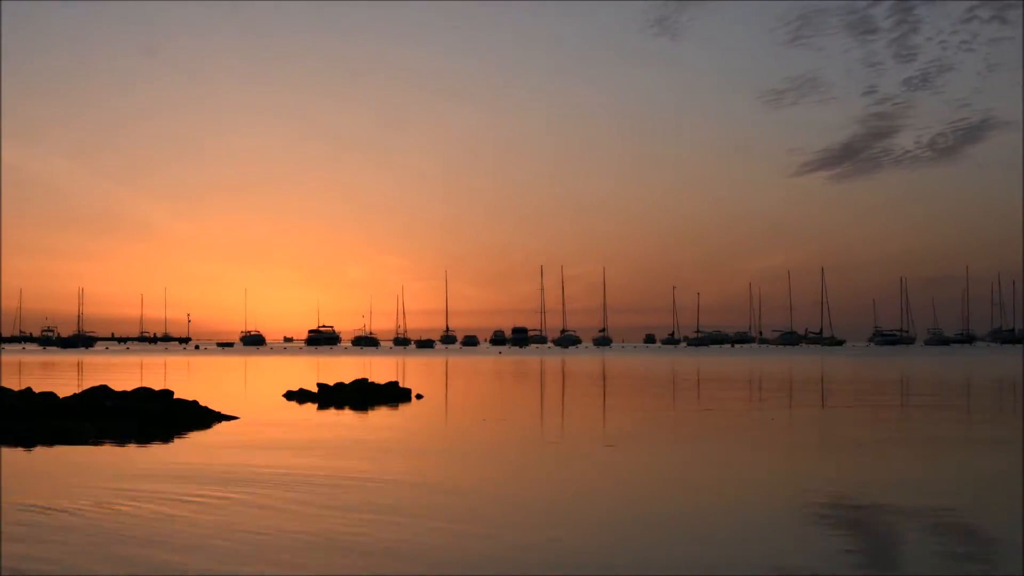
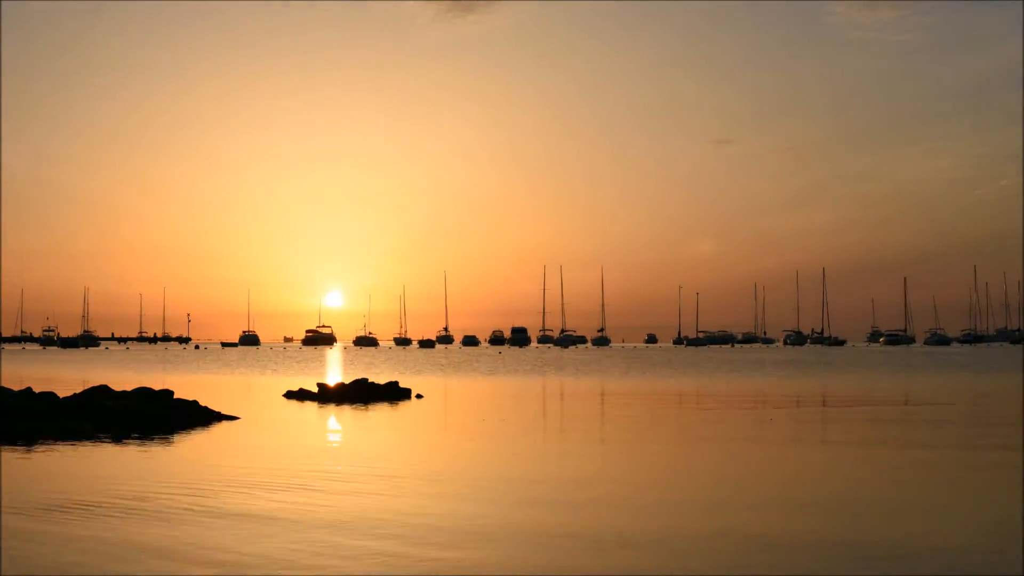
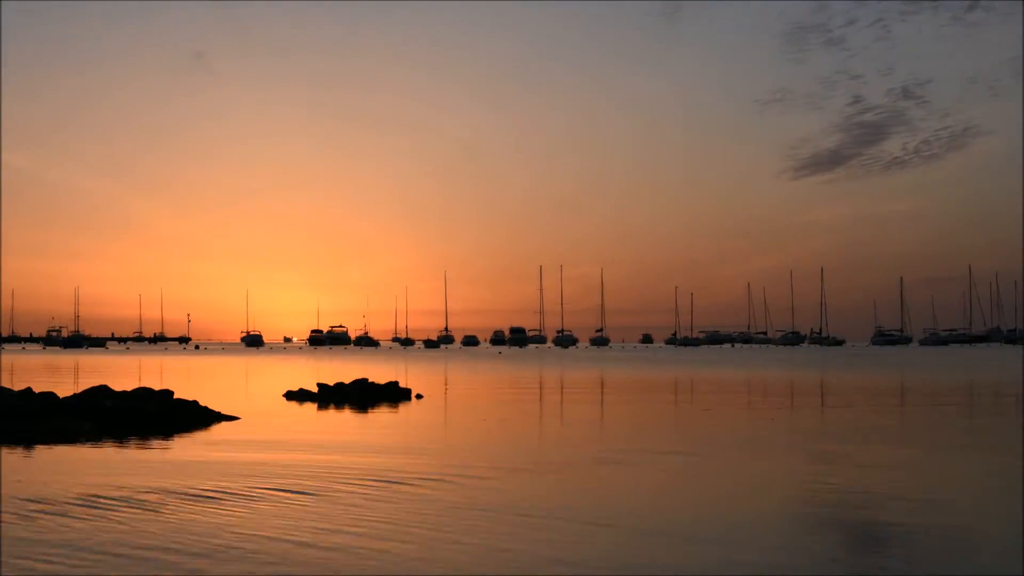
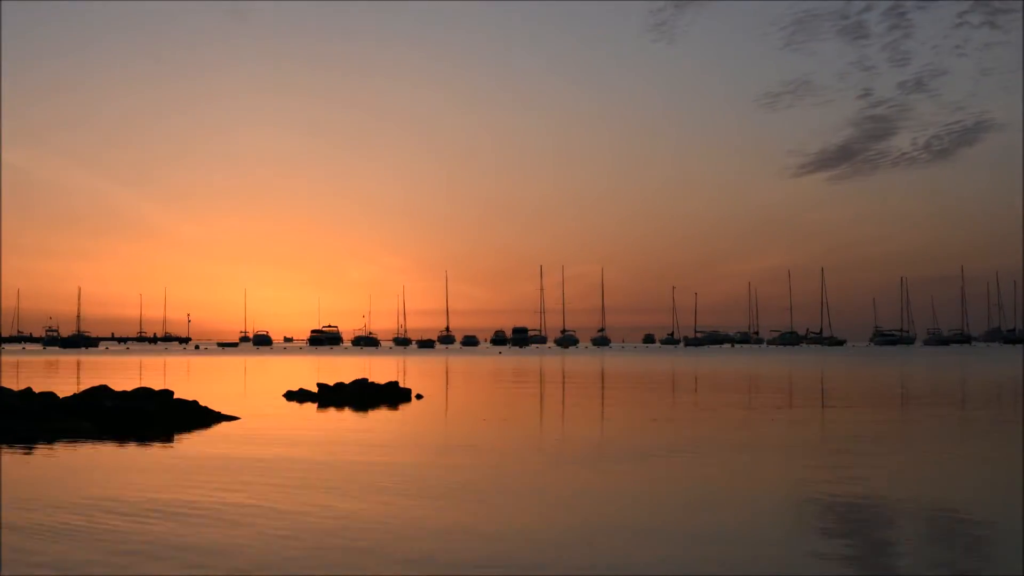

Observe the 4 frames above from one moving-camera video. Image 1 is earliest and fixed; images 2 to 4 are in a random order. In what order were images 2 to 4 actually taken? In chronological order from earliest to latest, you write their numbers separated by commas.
4, 3, 2
